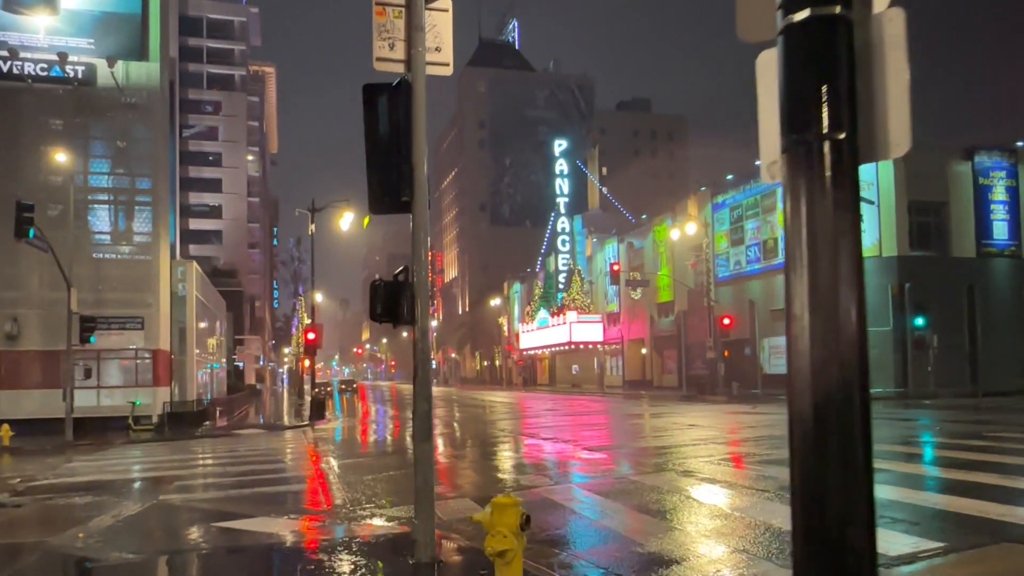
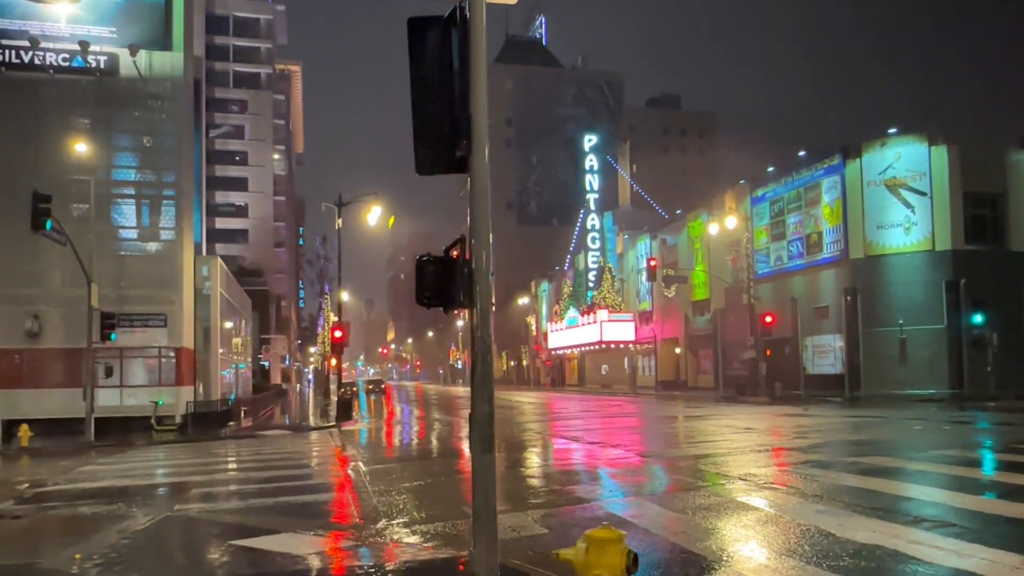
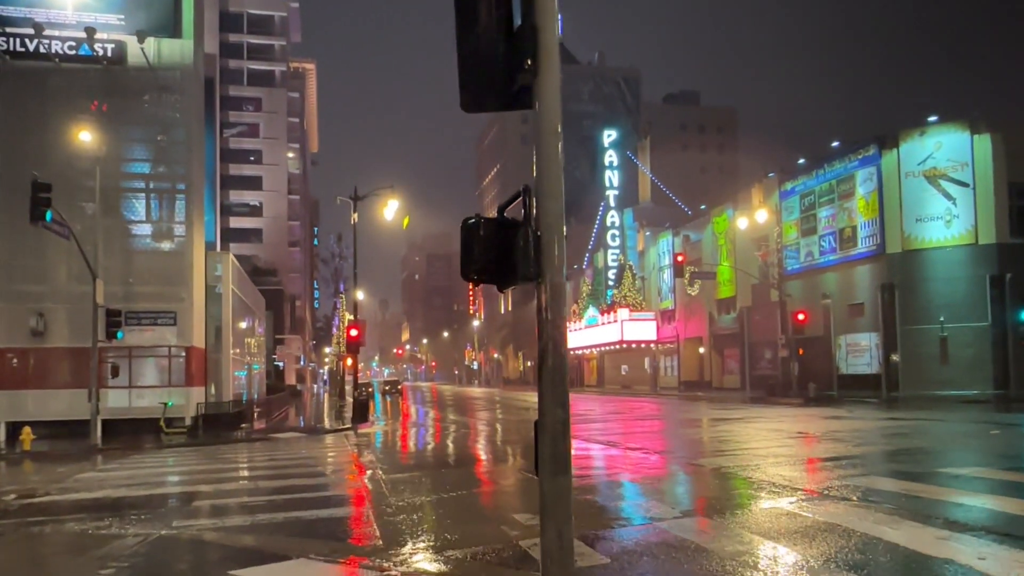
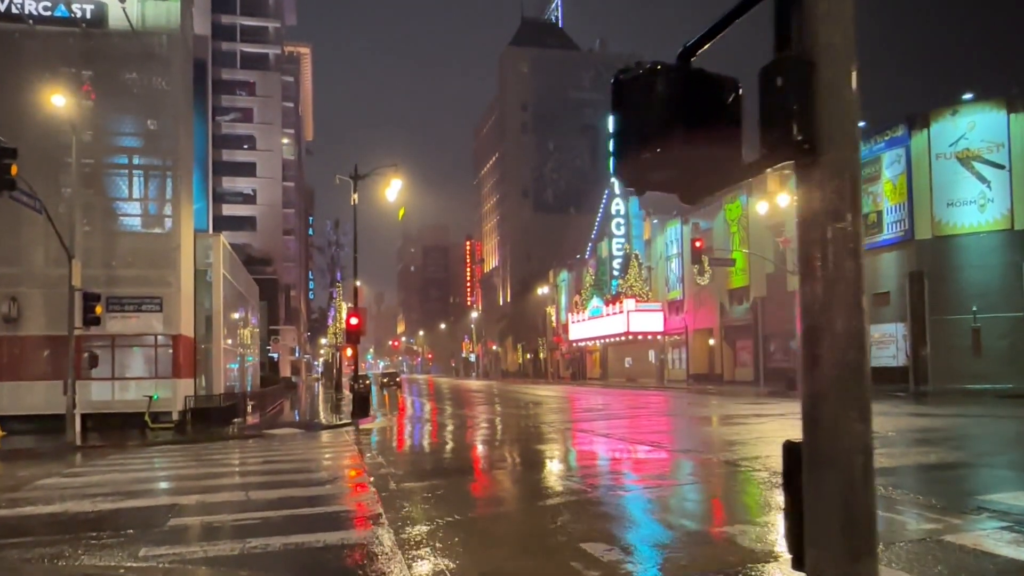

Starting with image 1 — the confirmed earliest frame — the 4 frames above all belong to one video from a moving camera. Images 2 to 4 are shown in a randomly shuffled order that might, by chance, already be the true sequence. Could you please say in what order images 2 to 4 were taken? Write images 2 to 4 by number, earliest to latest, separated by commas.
2, 3, 4
